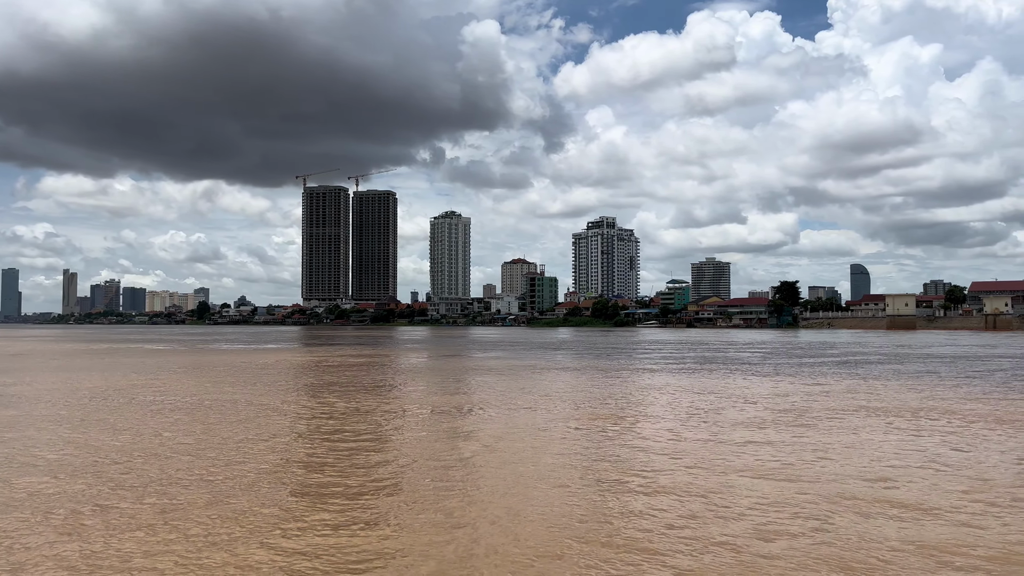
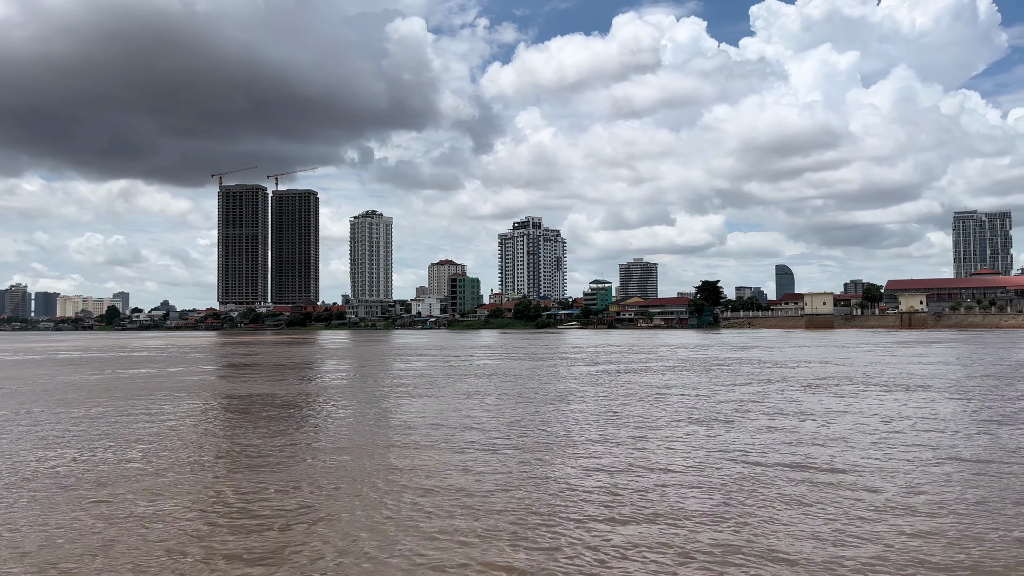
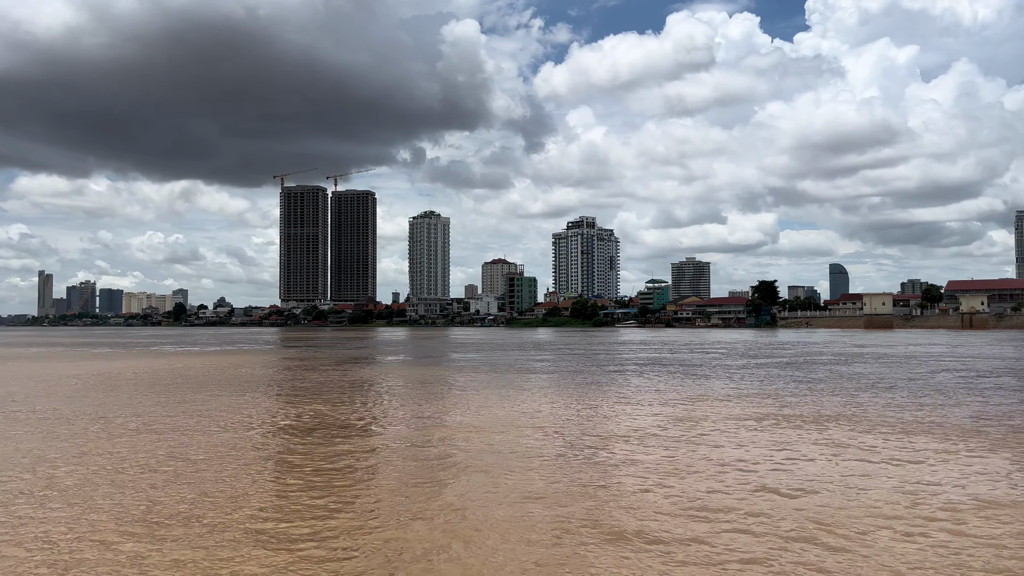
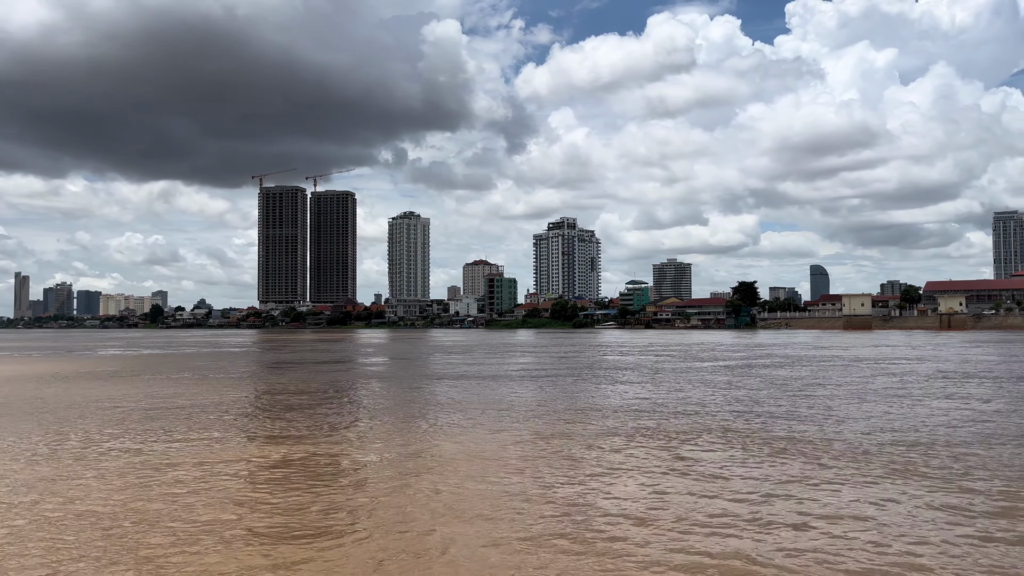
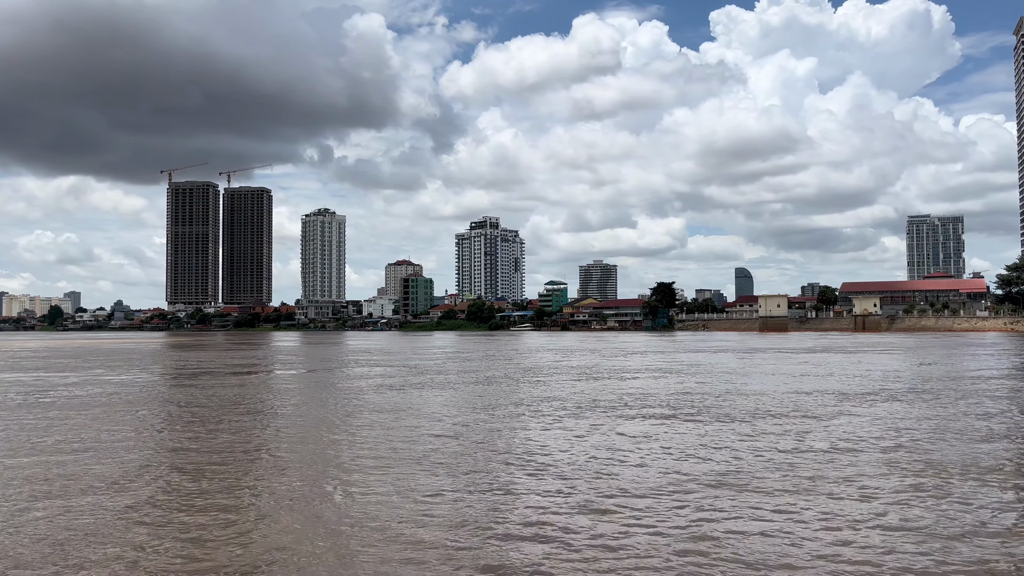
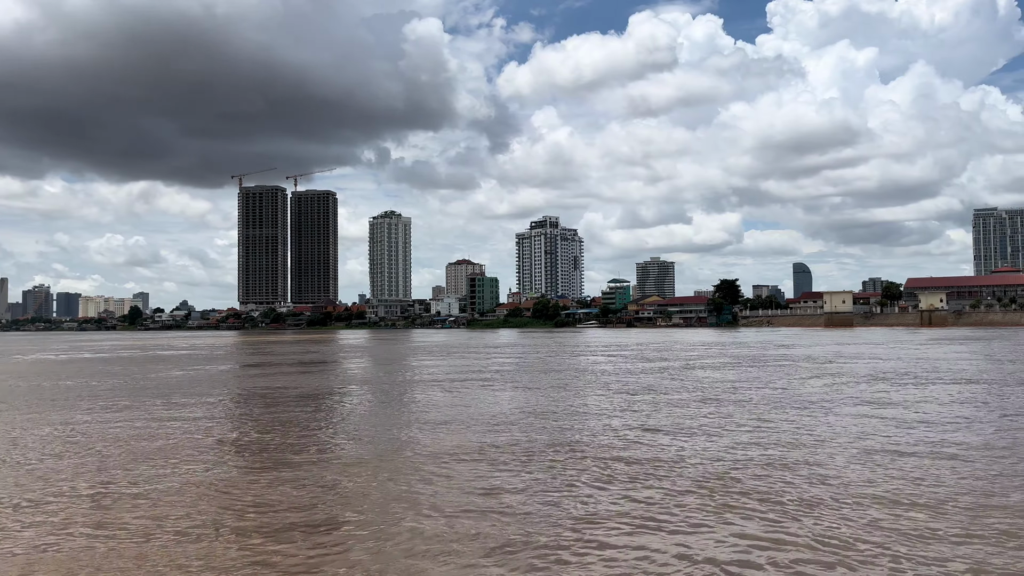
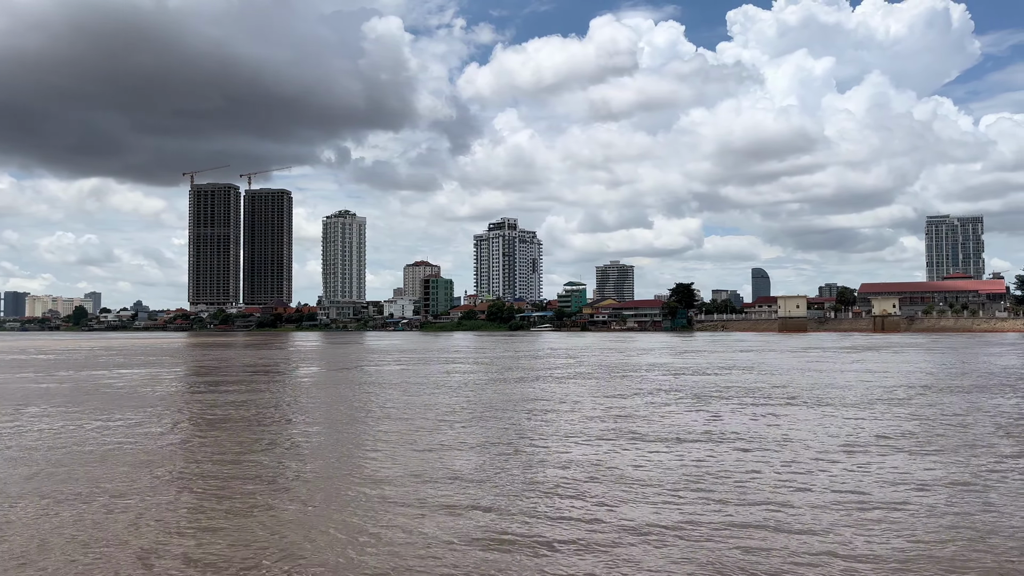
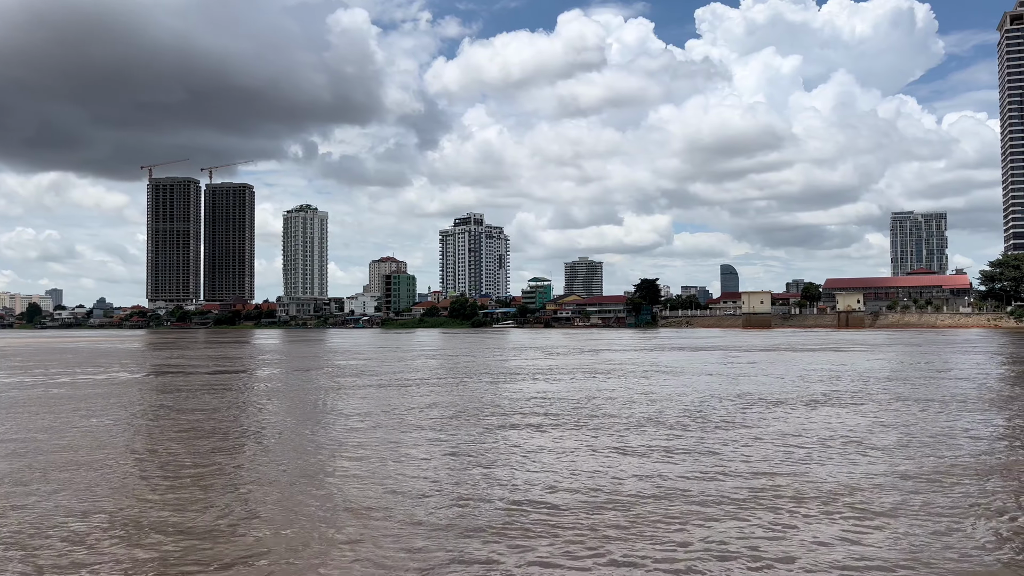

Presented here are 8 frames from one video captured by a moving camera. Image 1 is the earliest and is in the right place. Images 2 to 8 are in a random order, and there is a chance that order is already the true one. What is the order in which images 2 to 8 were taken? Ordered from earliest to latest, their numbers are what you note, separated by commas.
3, 4, 6, 2, 7, 5, 8
